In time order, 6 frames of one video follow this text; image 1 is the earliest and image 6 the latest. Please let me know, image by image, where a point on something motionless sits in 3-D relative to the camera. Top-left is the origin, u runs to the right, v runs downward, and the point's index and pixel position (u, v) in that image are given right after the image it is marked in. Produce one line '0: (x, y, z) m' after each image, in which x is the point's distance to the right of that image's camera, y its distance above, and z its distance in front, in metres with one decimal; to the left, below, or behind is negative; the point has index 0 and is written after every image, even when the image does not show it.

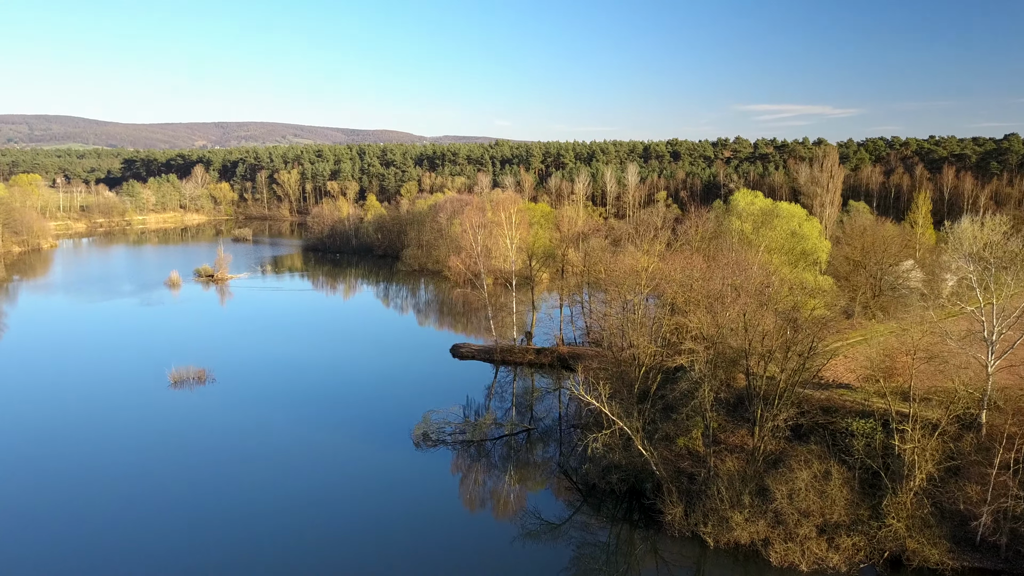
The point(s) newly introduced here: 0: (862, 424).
0: (+10.8, -4.2, +17.3) m
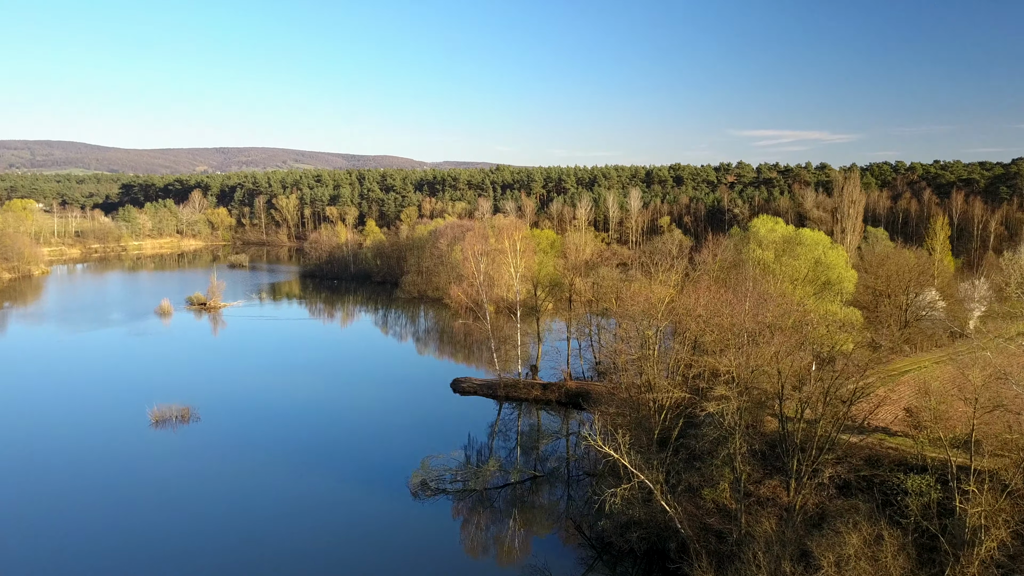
0: (+11.0, -5.2, +15.3) m
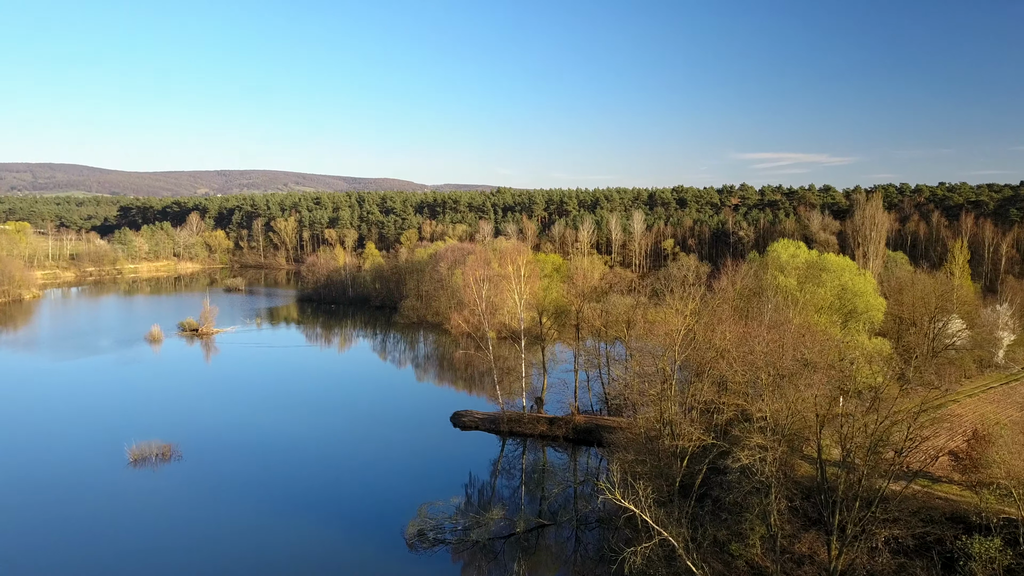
0: (+11.2, -6.1, +13.4) m
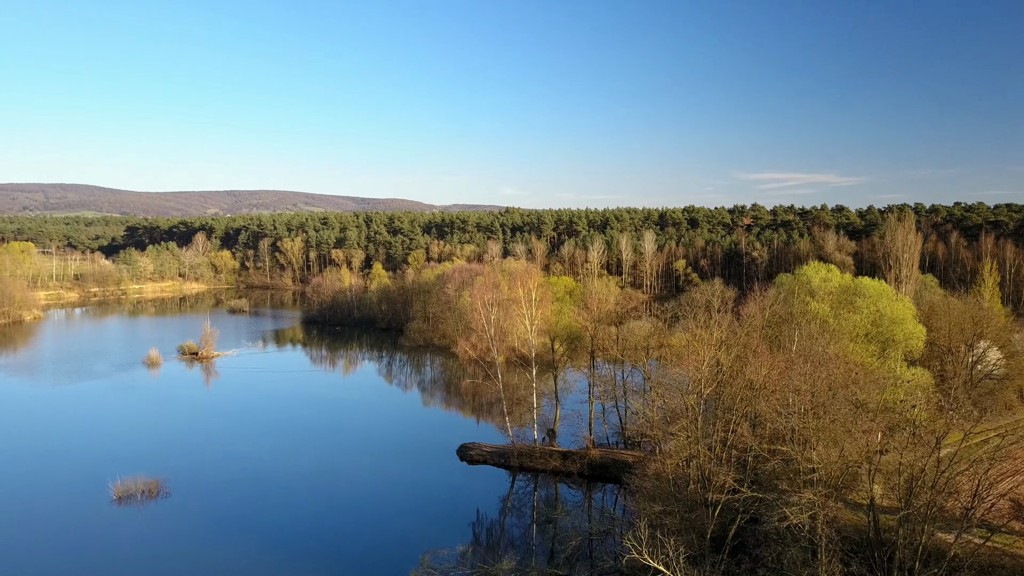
0: (+11.5, -6.7, +11.5) m
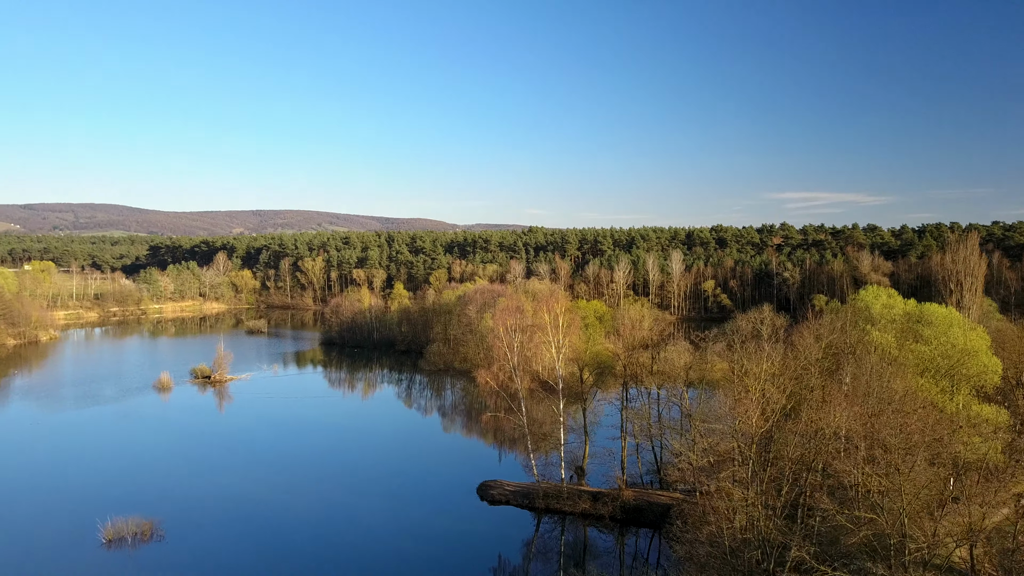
0: (+12.0, -7.3, +8.9) m
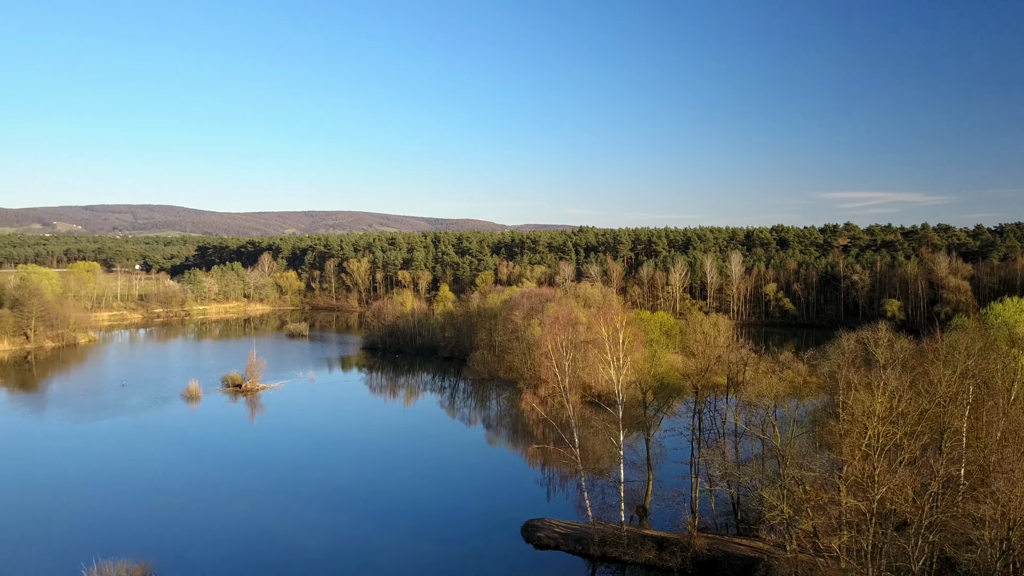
0: (+12.6, -7.8, +4.6) m
